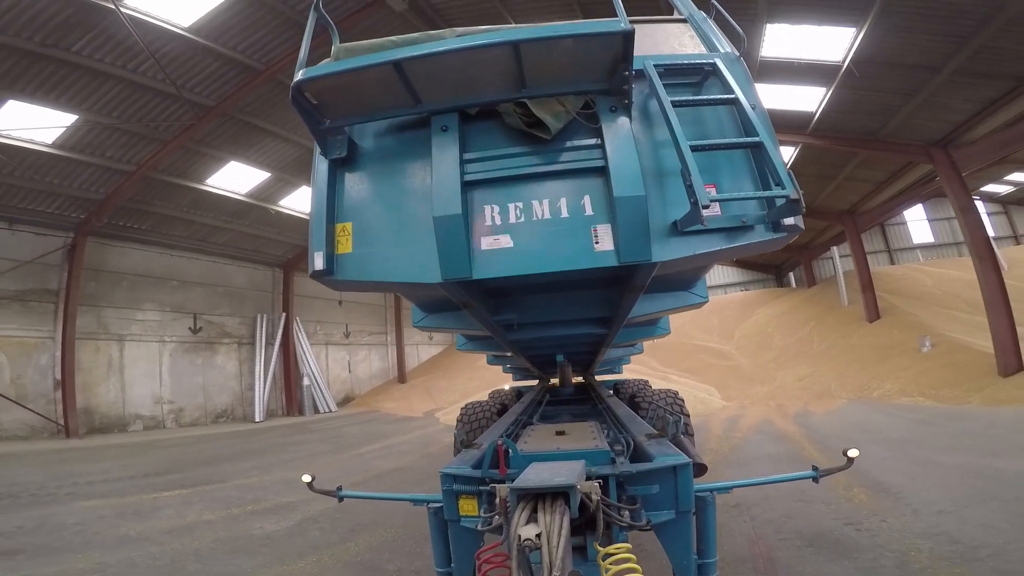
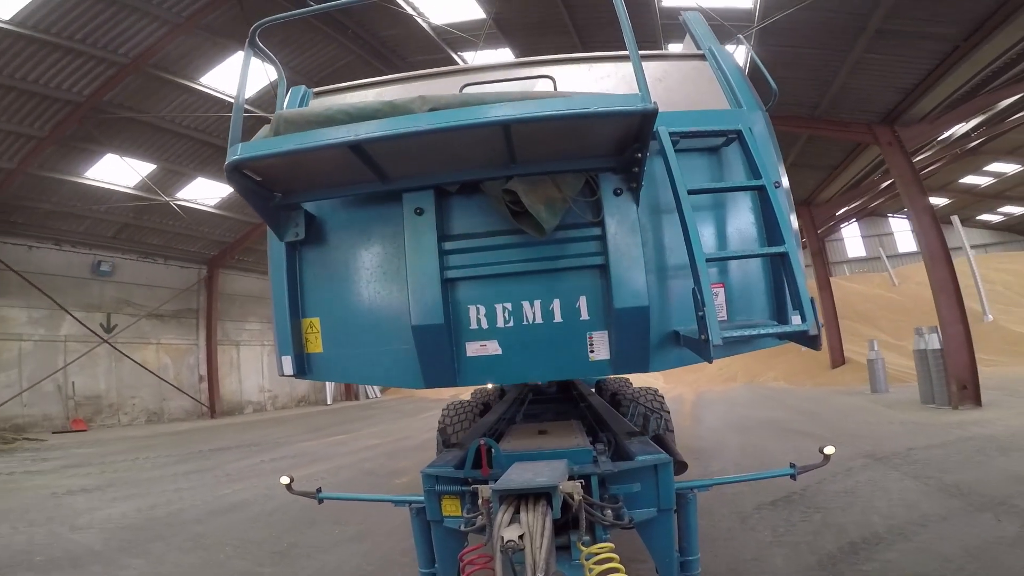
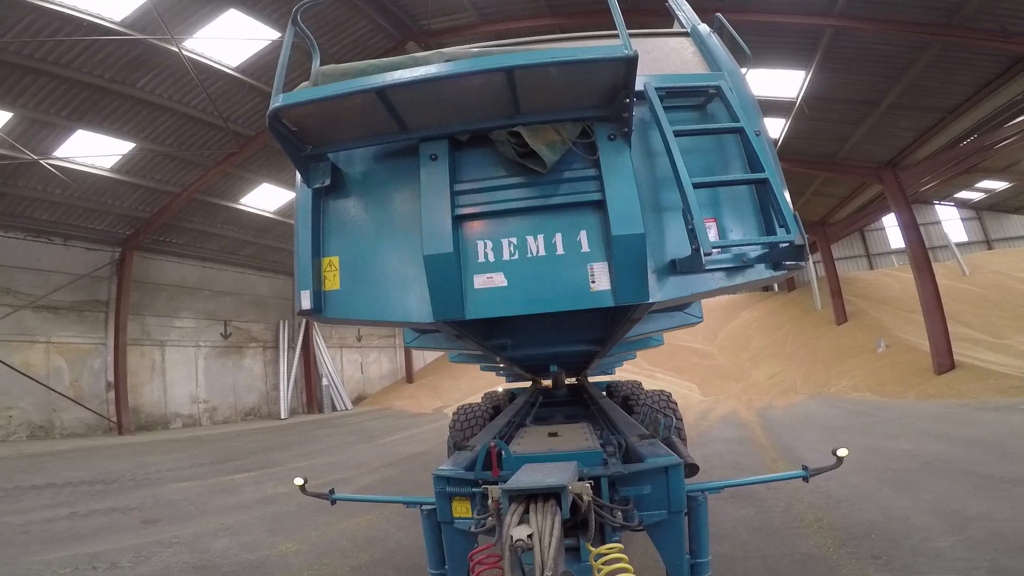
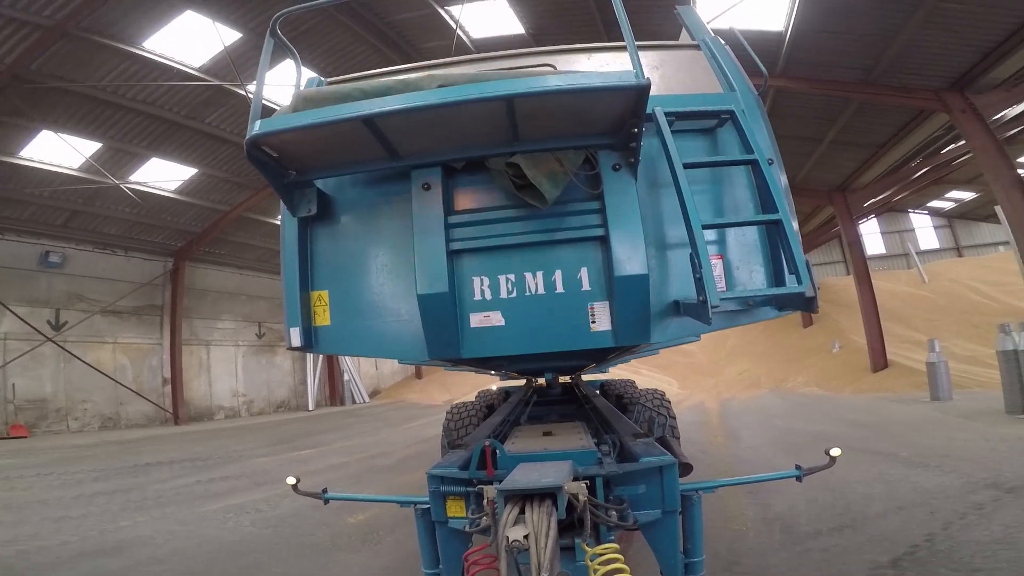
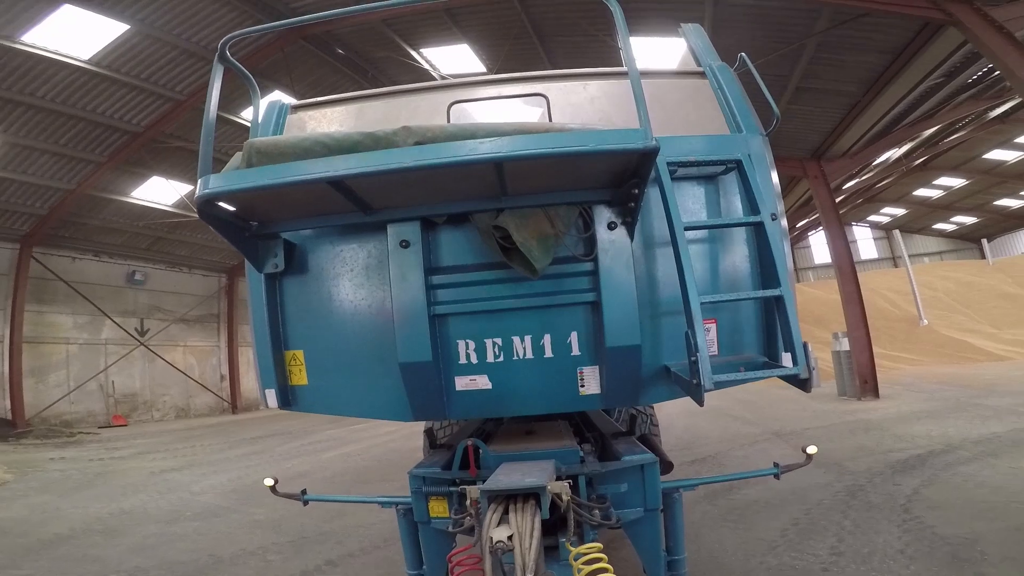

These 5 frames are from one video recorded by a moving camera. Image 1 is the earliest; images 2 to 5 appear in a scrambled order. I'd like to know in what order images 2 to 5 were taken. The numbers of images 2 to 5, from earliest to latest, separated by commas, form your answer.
3, 4, 2, 5
